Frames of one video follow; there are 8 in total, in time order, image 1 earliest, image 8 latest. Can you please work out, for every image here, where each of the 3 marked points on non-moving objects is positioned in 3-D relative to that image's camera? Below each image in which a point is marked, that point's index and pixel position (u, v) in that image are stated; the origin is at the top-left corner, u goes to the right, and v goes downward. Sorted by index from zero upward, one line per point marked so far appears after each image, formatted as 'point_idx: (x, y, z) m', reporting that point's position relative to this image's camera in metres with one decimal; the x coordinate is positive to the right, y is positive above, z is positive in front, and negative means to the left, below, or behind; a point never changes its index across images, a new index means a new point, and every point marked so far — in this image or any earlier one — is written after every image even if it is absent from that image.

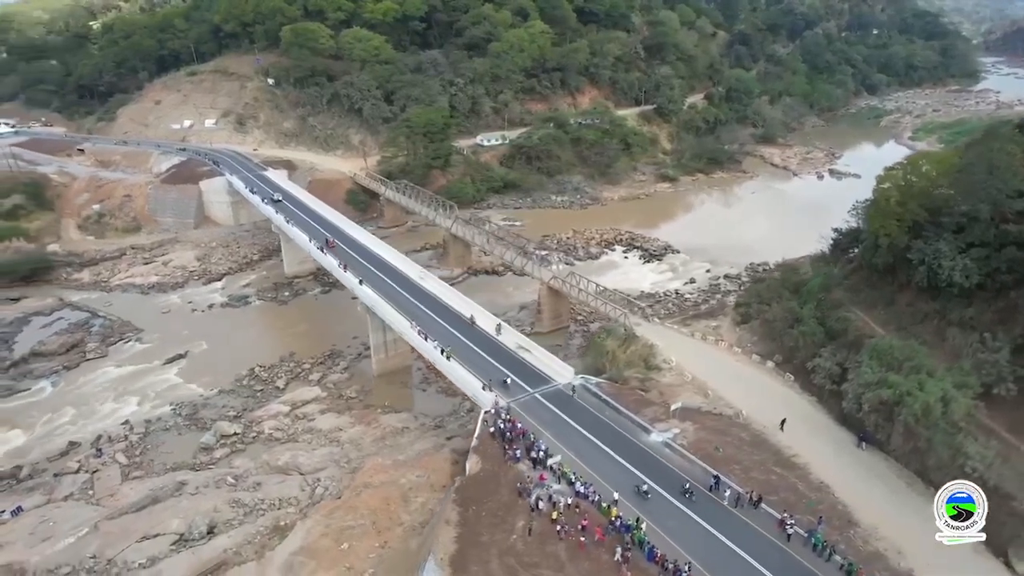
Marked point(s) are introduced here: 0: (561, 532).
0: (+1.4, -7.3, +19.2) m
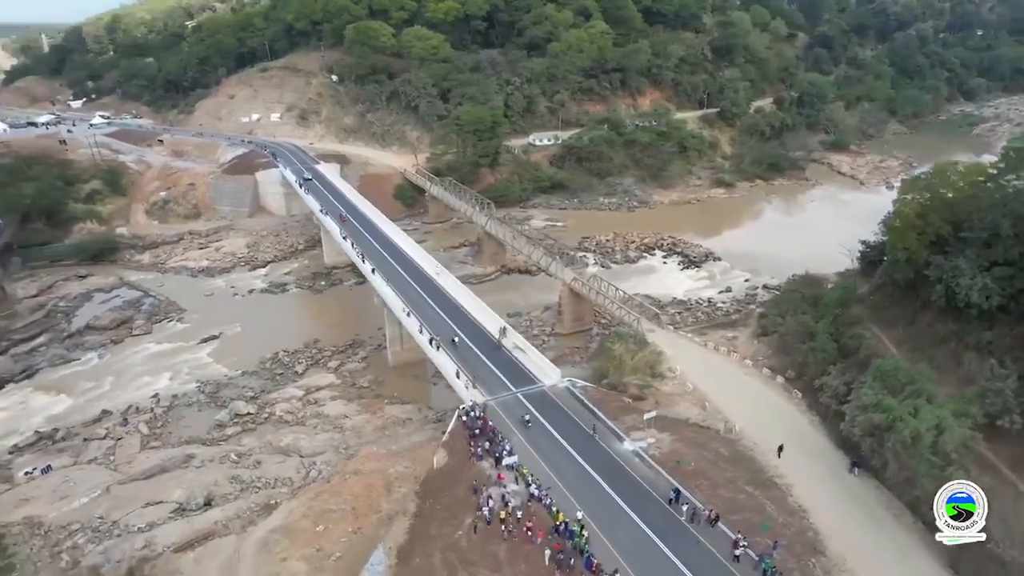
0: (-0.3, -7.2, +19.1) m
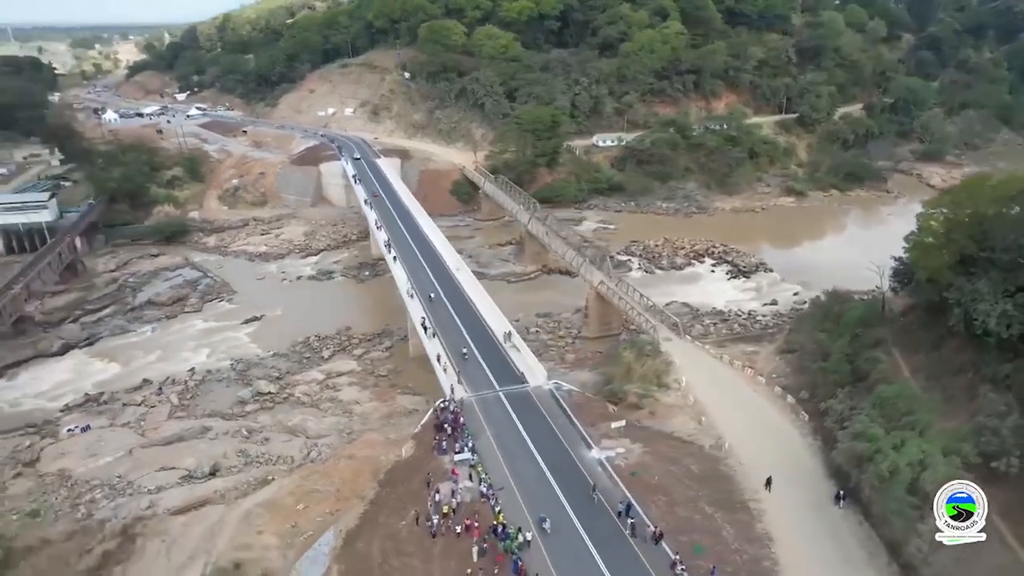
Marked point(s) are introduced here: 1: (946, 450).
0: (-2.0, -7.1, +19.2) m
1: (+12.8, -4.8, +18.9) m
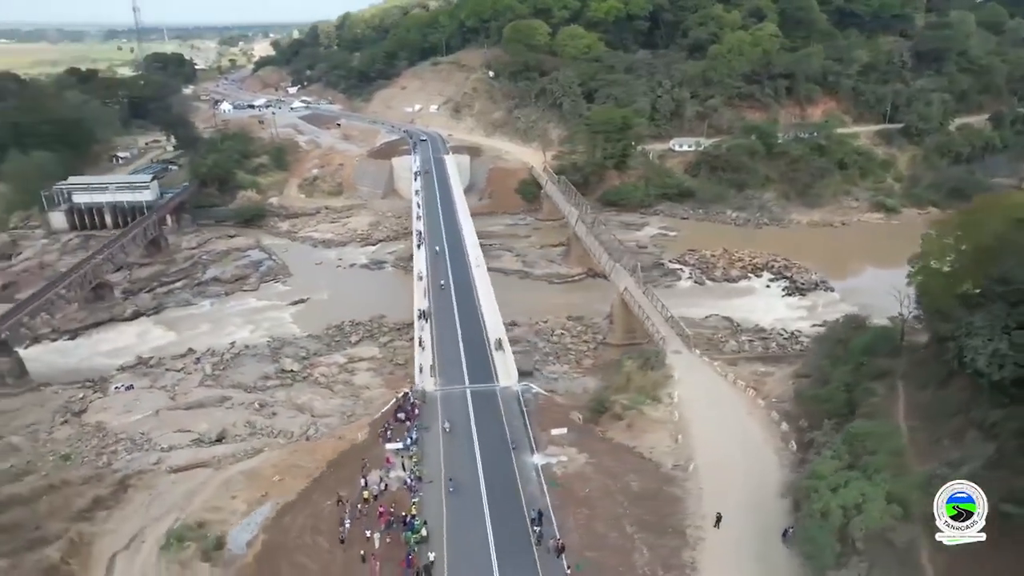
0: (-4.6, -6.9, +19.8) m
1: (+10.1, -5.5, +17.1) m
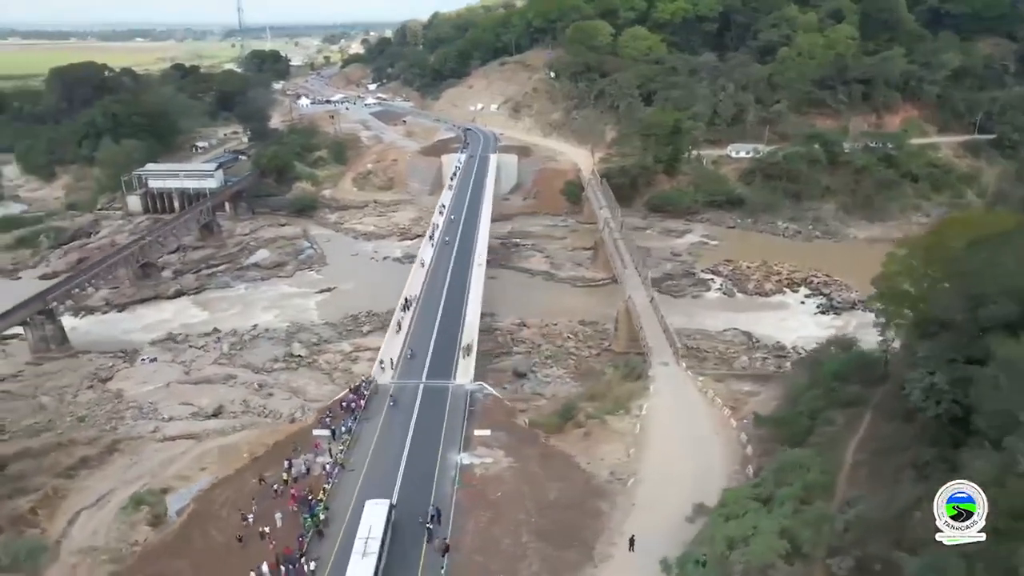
0: (-7.5, -6.6, +20.6) m
1: (+6.8, -6.1, +16.0) m
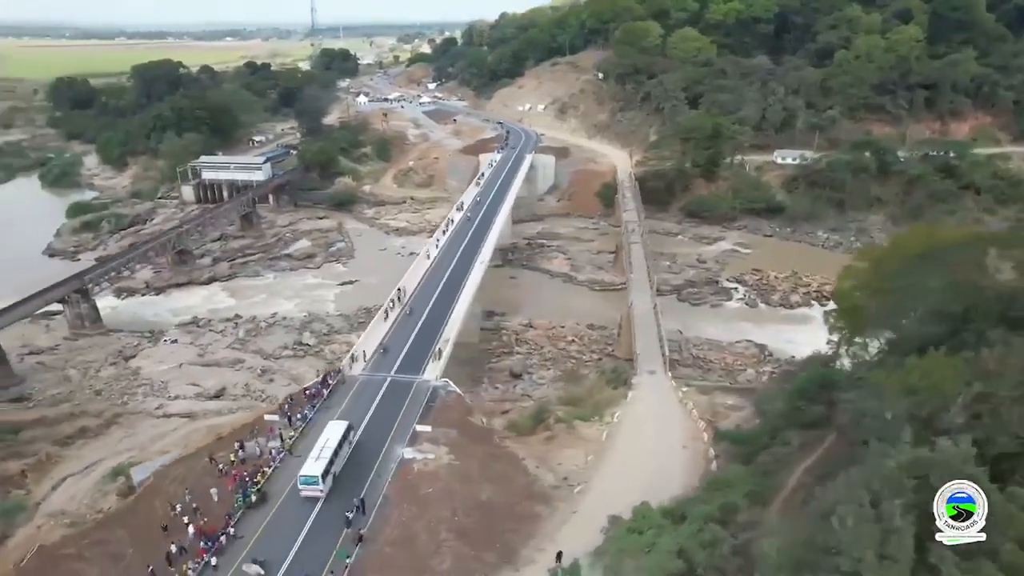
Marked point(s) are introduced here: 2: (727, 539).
0: (-9.6, -6.2, +21.5) m
1: (+4.1, -6.3, +15.5) m
2: (+5.6, -5.9, +15.5) m
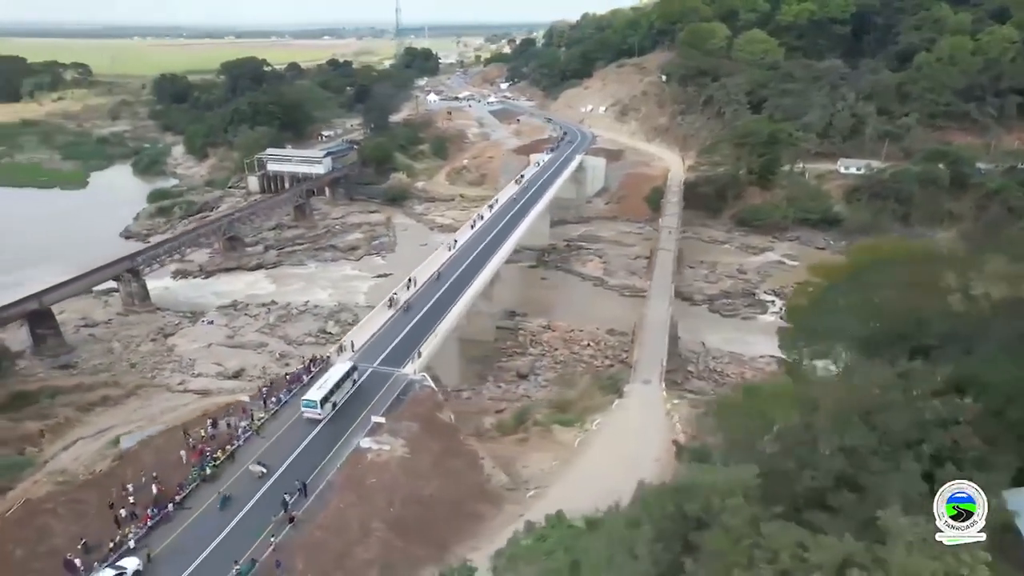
0: (-11.3, -5.6, +22.8) m
1: (+1.6, -6.4, +15.2) m
2: (+3.1, -6.1, +15.0) m
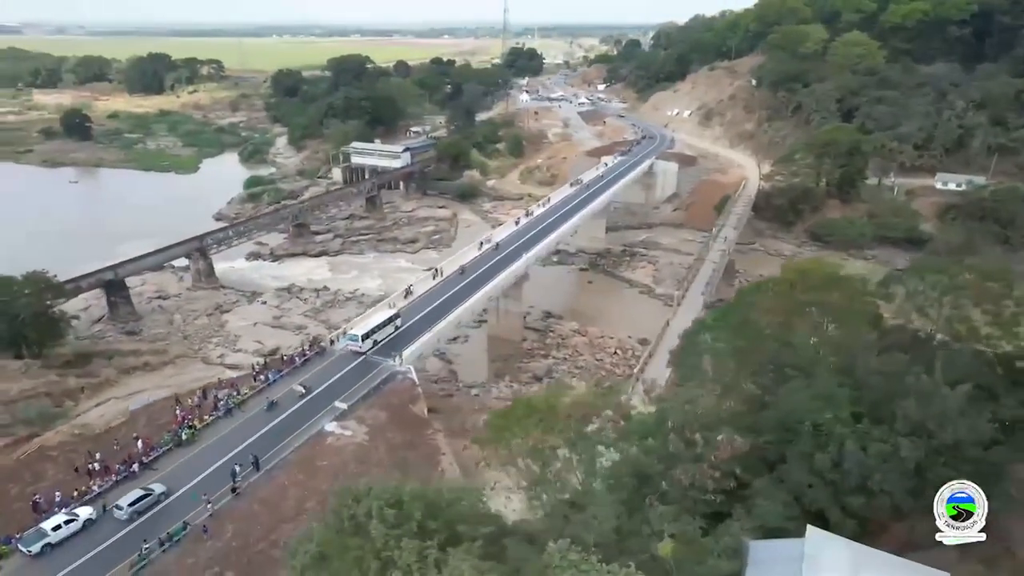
0: (-12.7, -4.8, +24.7) m
1: (-1.3, -6.5, +15.0) m
2: (+0.1, -6.2, +14.6) m
